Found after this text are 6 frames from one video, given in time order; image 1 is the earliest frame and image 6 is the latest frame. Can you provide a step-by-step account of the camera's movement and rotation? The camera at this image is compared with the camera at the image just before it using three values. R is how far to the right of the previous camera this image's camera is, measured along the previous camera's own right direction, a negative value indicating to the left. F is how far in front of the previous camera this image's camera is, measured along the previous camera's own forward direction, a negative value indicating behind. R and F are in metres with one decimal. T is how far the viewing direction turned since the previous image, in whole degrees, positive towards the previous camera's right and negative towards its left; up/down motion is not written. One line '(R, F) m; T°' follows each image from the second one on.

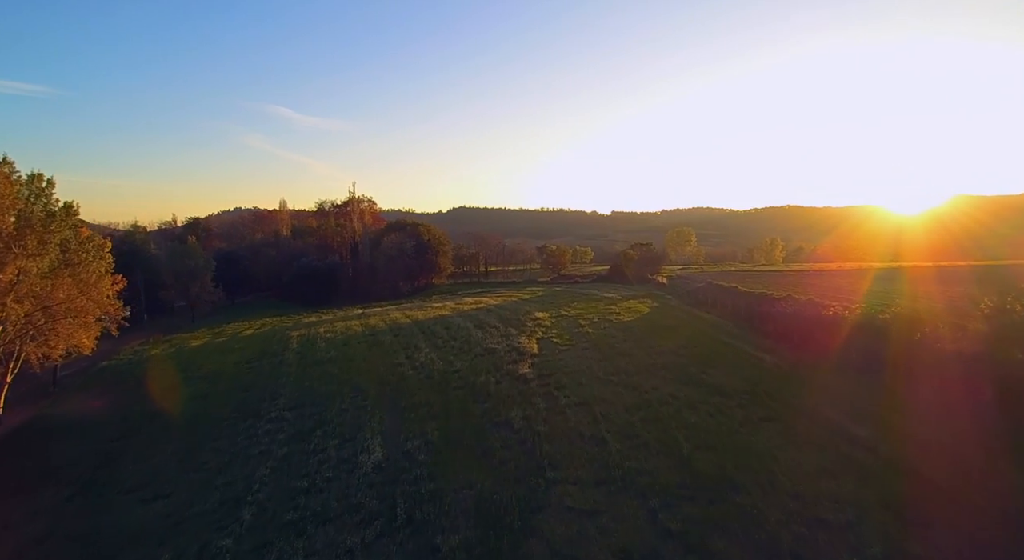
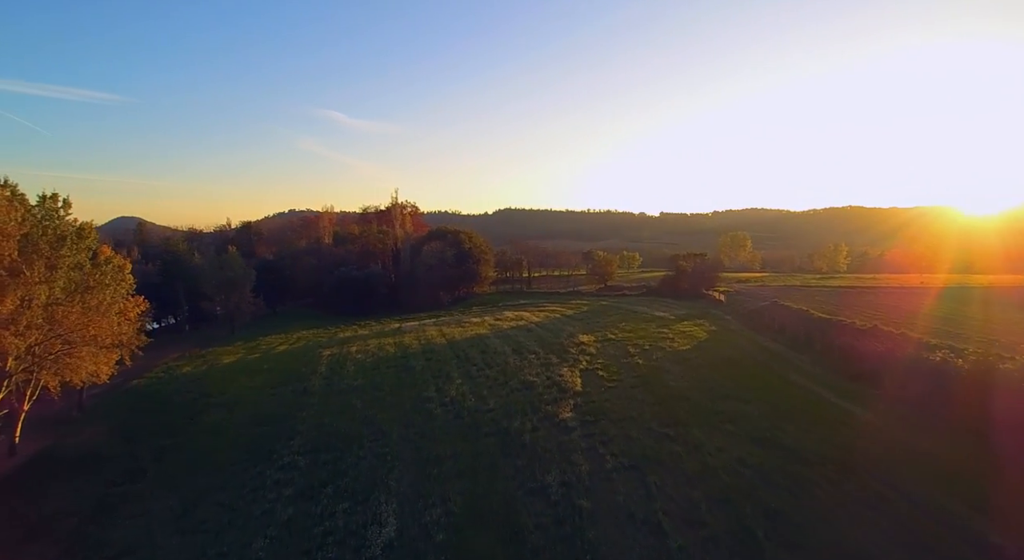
(+0.2, +3.2) m; -5°
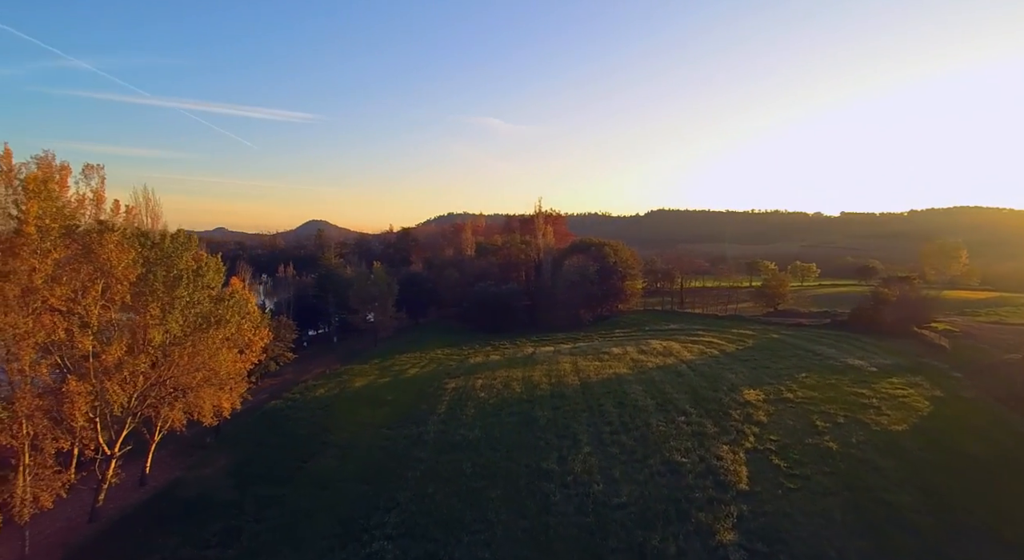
(+0.2, +5.3) m; -16°
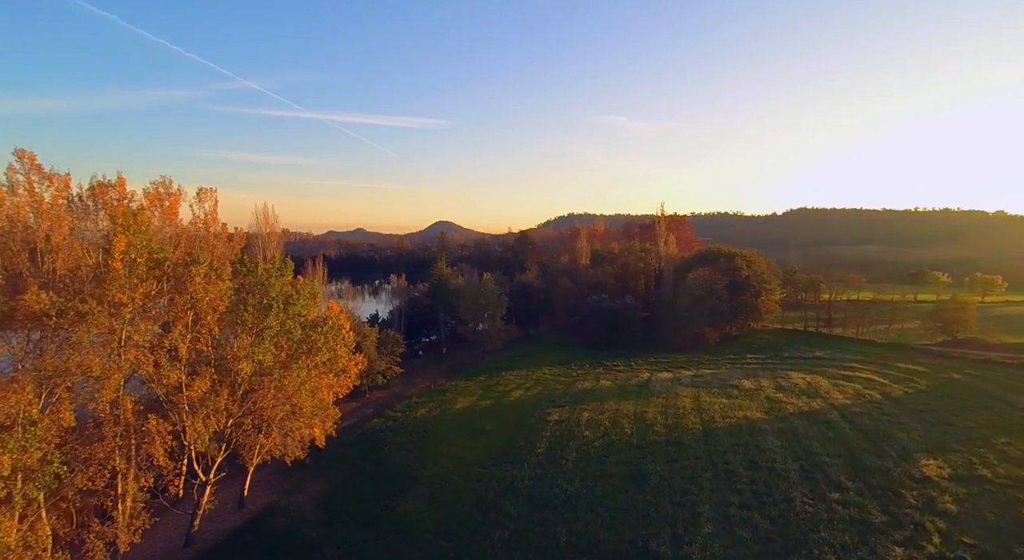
(+0.4, +3.4) m; -13°
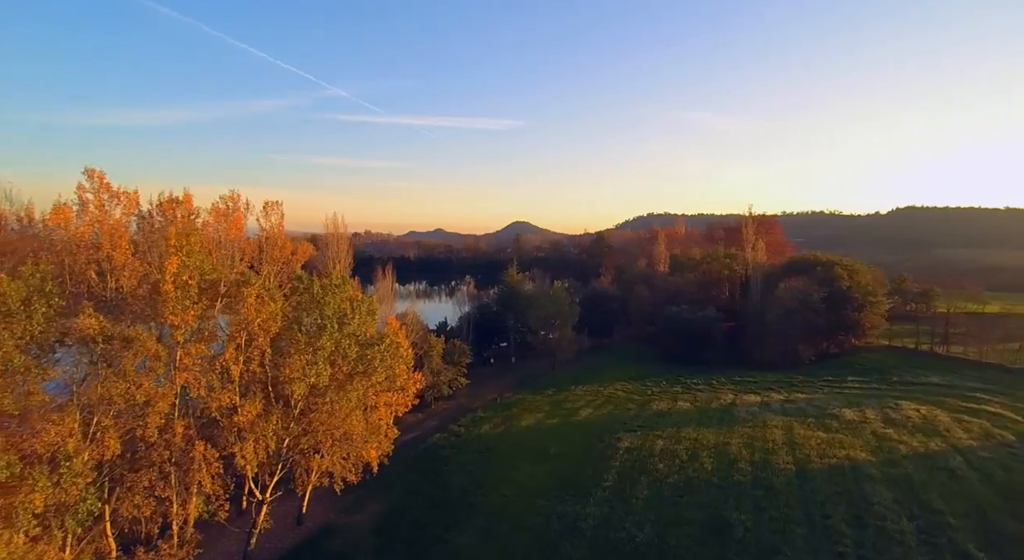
(+0.4, +1.9) m; -8°
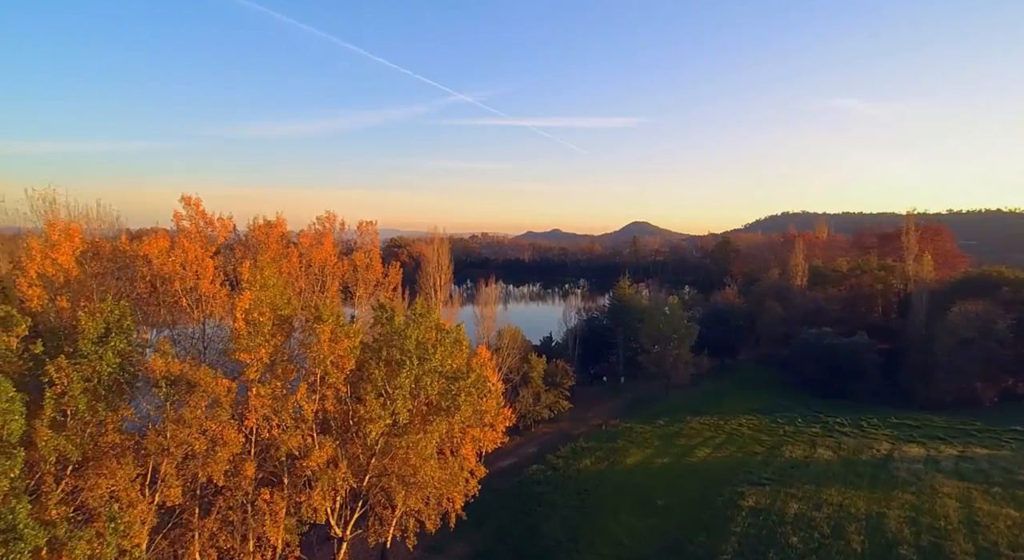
(+0.5, +2.8) m; -12°
